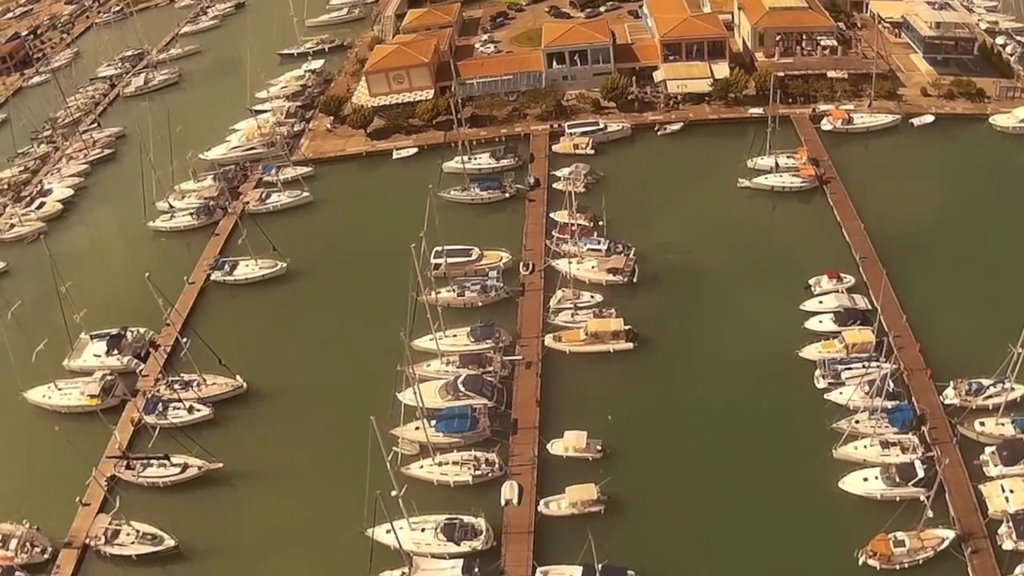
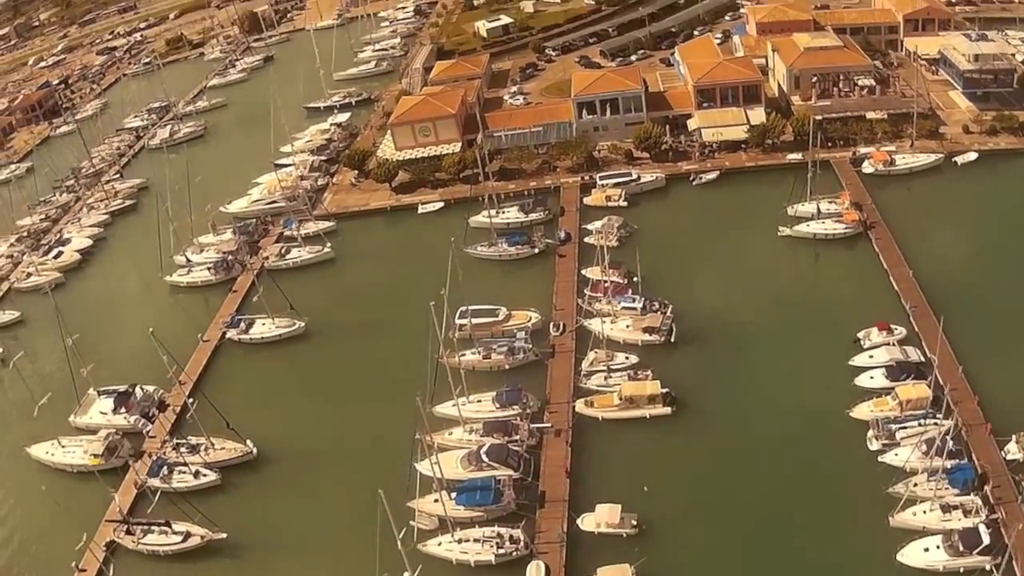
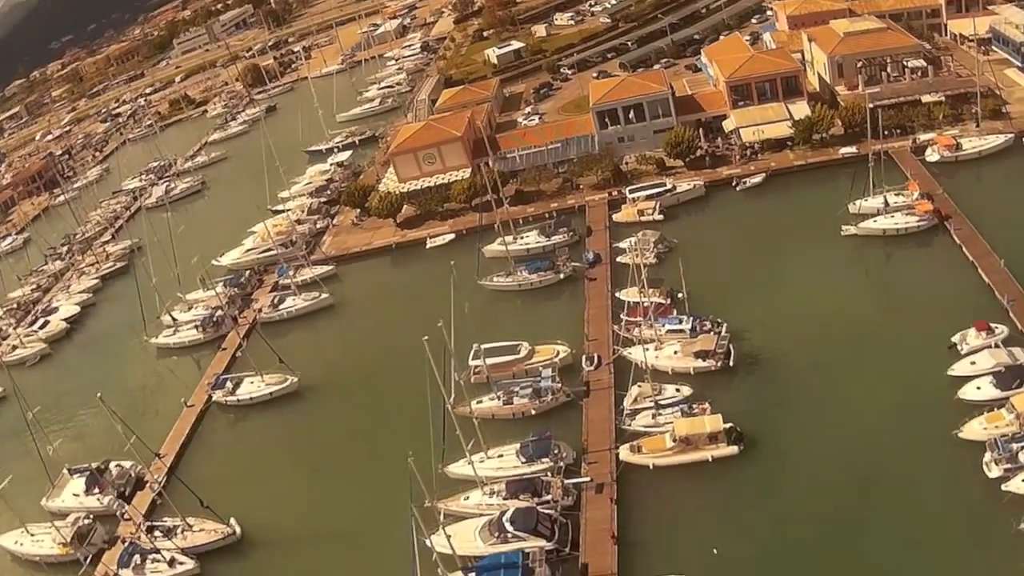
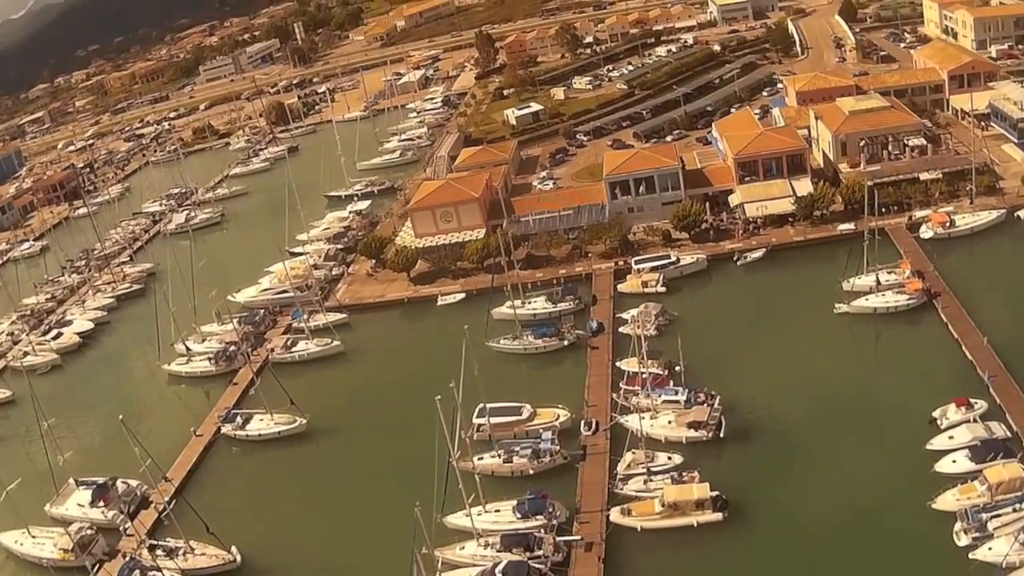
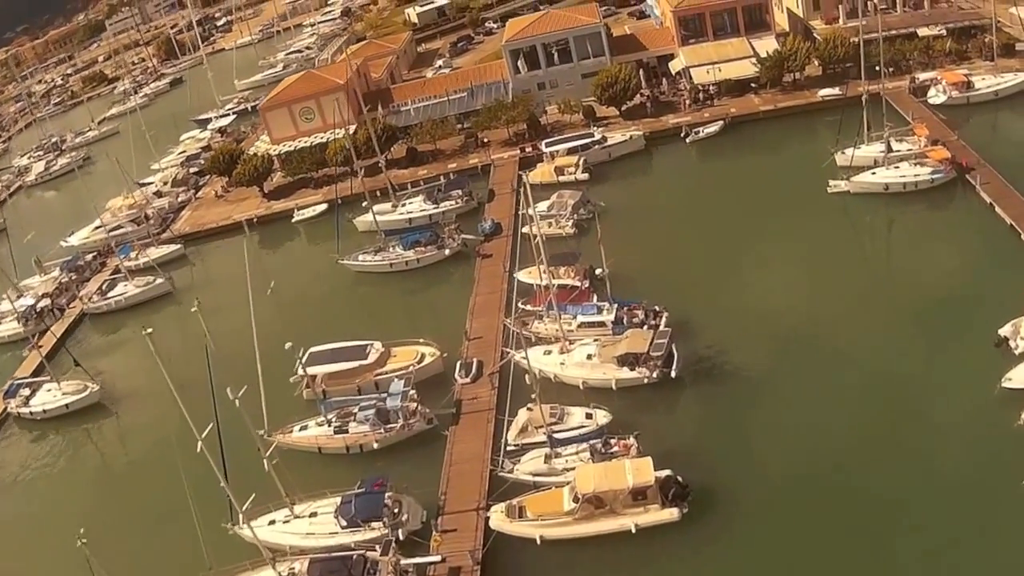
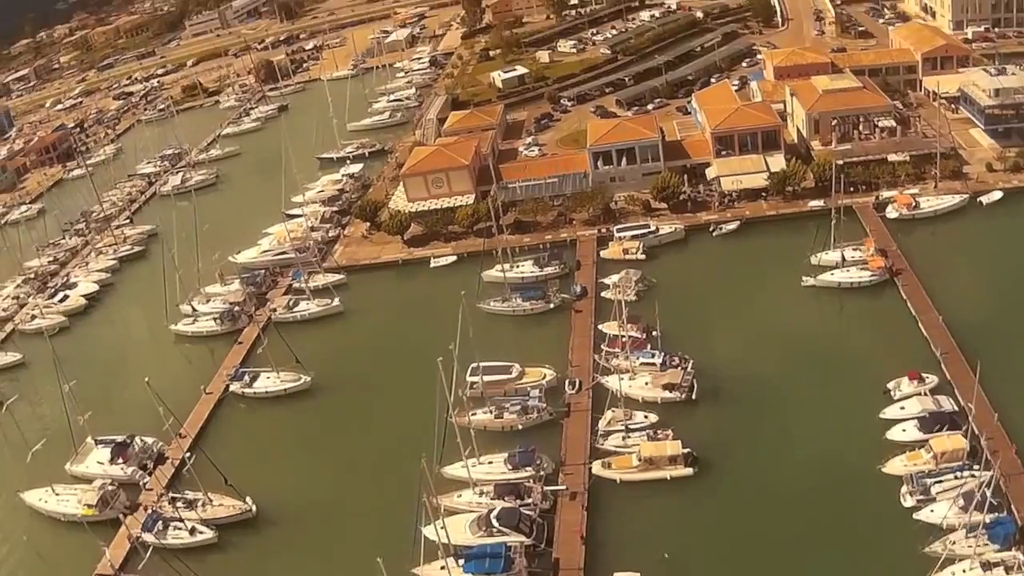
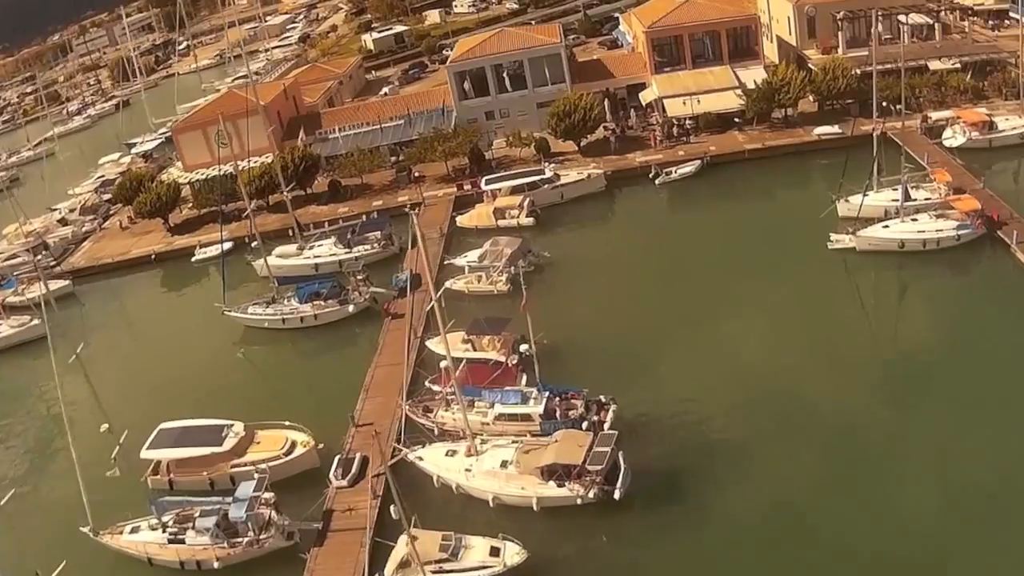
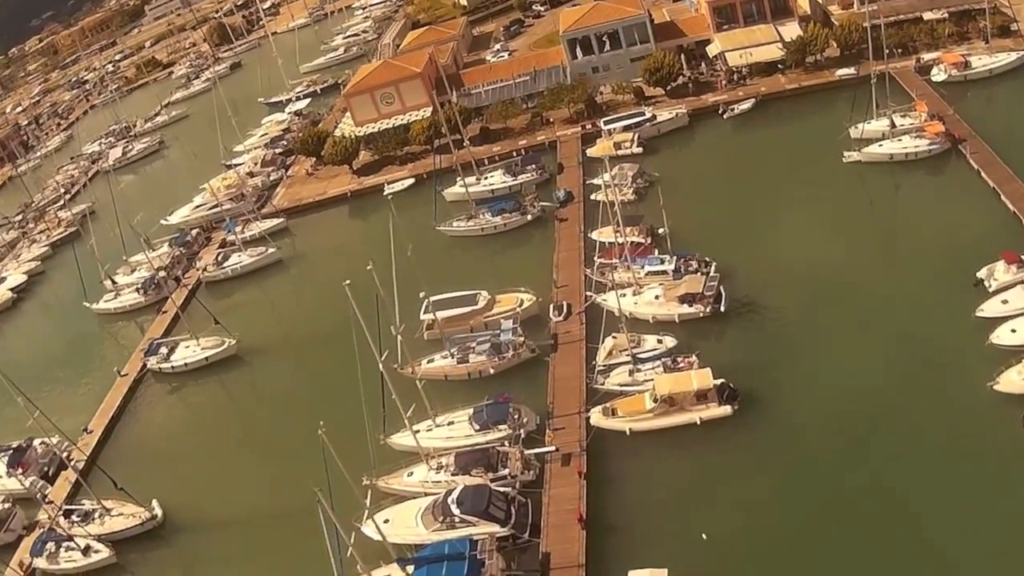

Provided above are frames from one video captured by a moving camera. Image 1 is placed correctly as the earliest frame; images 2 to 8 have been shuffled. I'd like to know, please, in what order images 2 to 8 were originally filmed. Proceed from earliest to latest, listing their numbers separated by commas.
2, 6, 4, 3, 8, 5, 7
